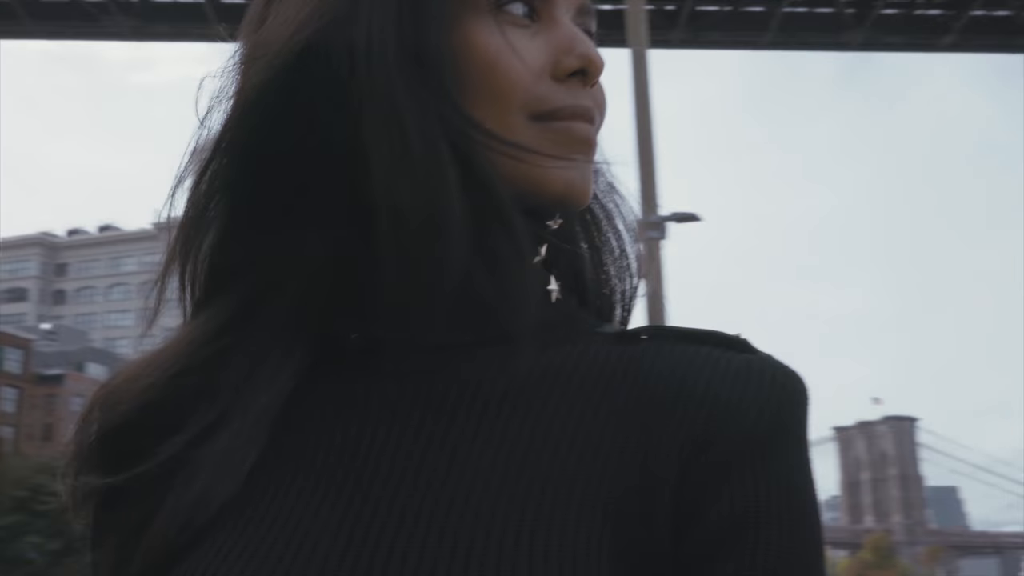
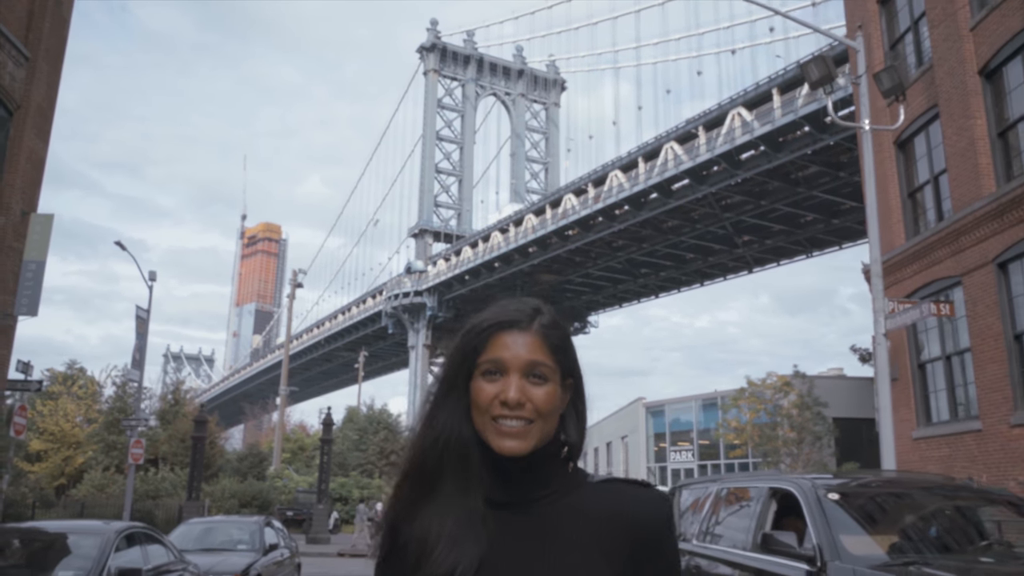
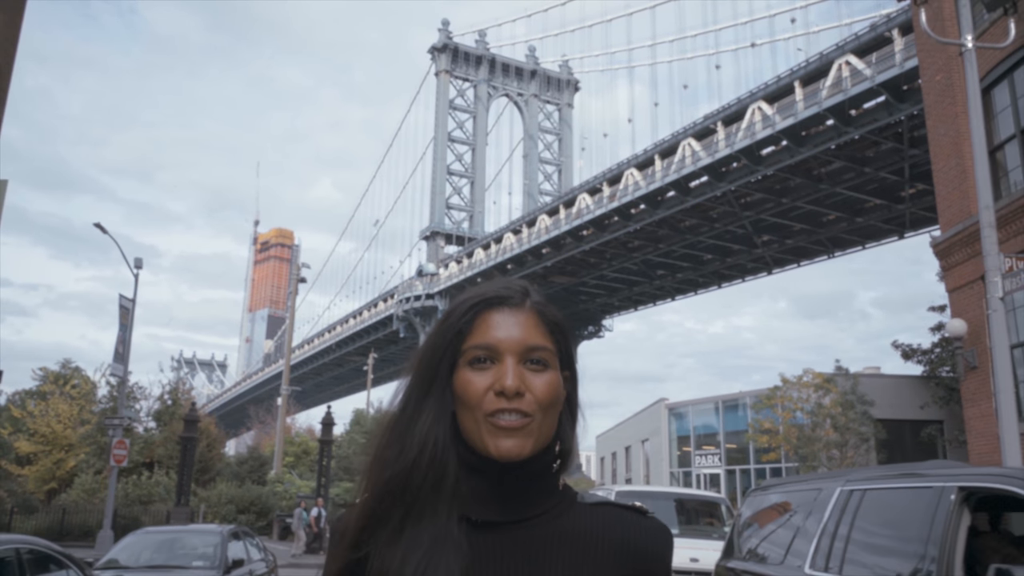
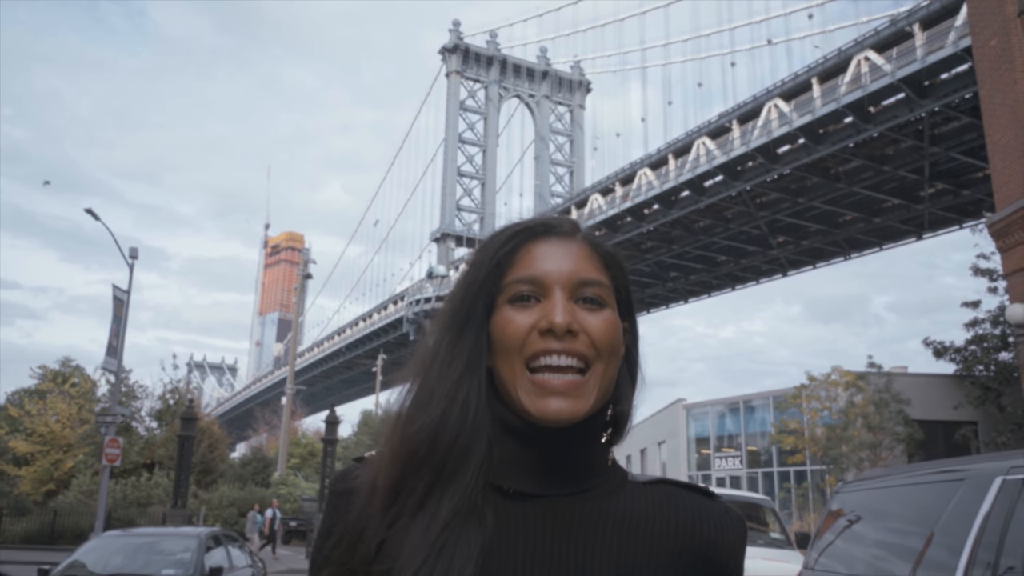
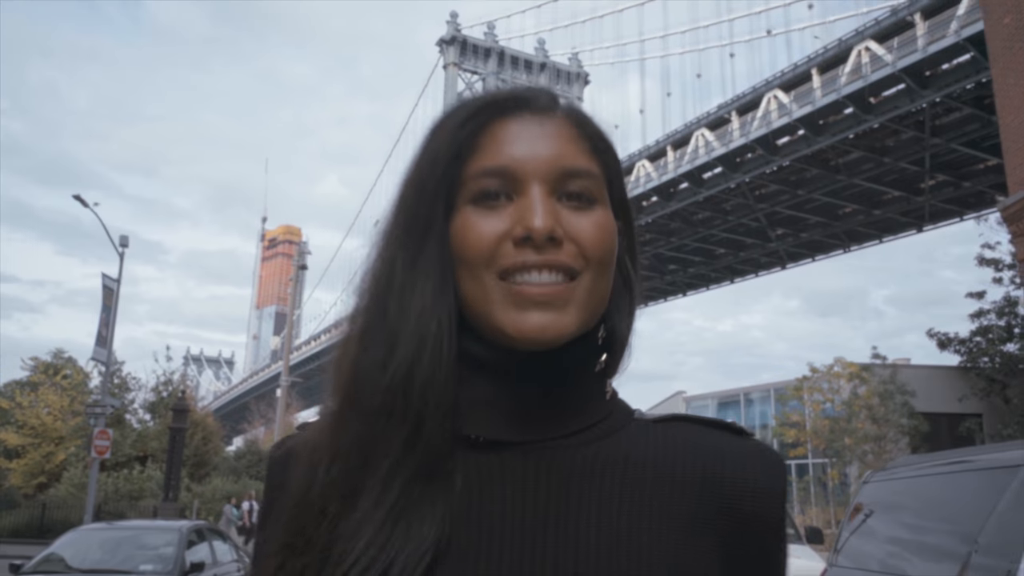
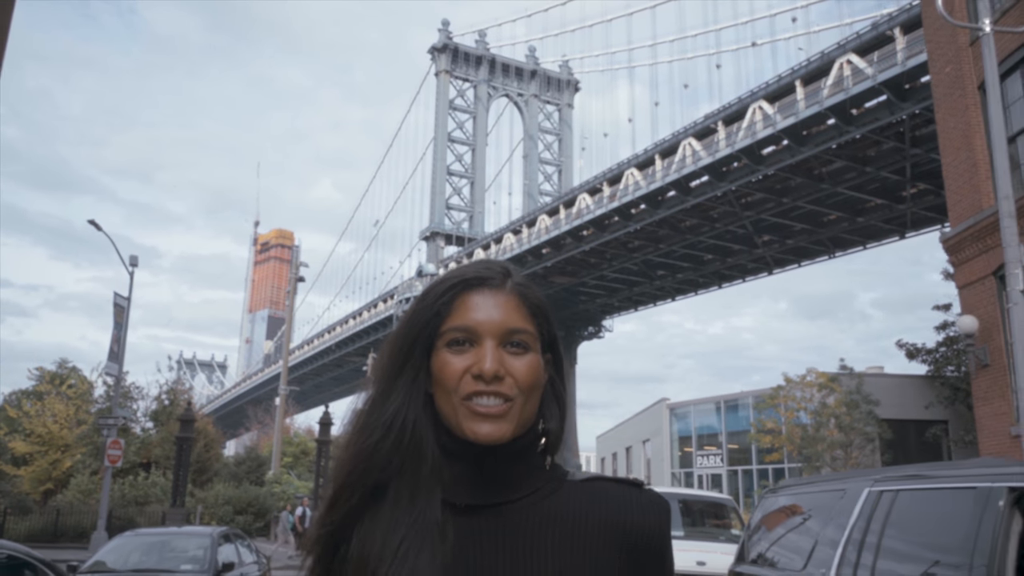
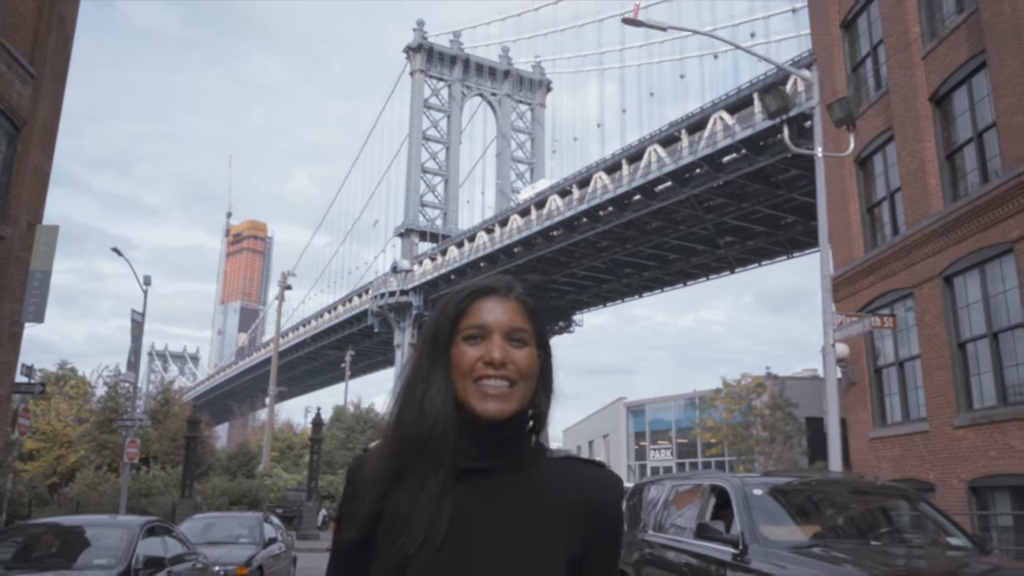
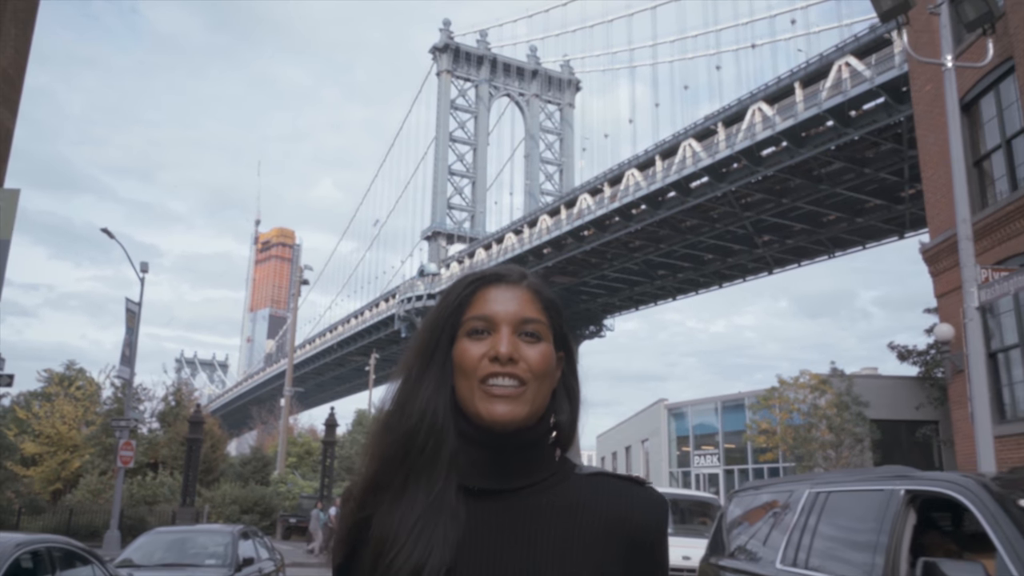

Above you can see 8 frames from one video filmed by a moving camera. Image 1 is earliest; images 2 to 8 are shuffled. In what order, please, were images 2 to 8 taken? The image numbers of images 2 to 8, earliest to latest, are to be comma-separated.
5, 4, 6, 3, 8, 2, 7
